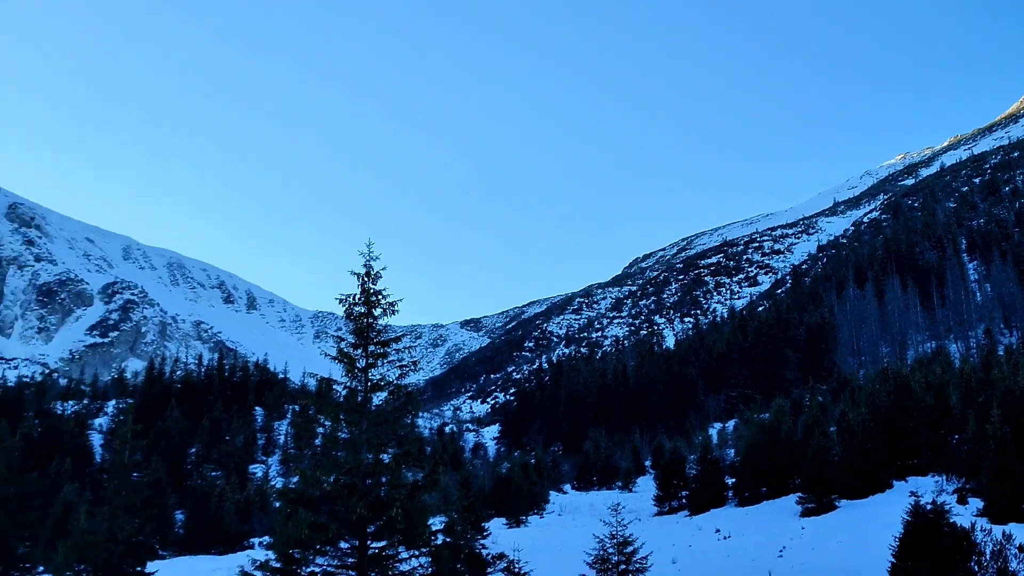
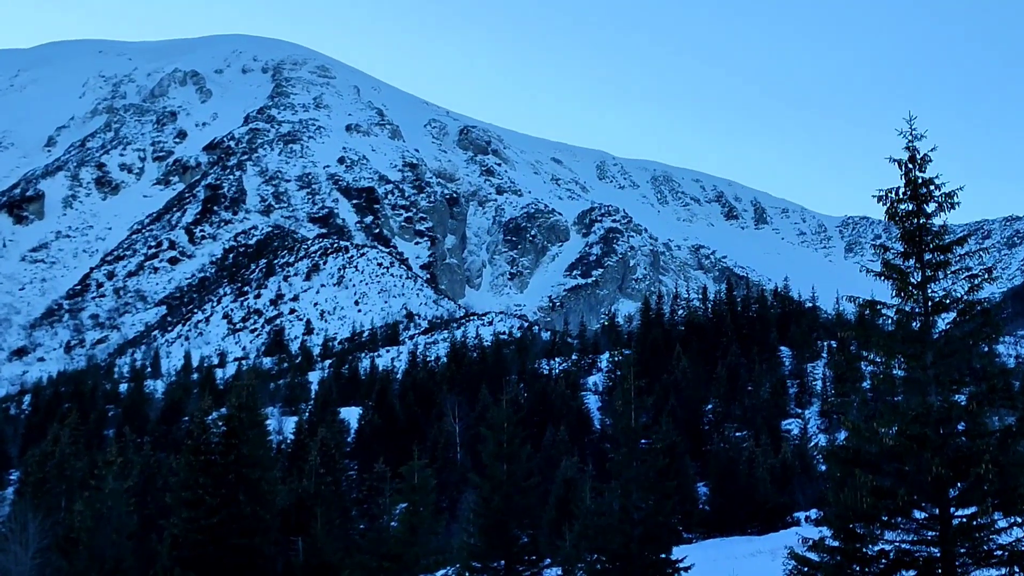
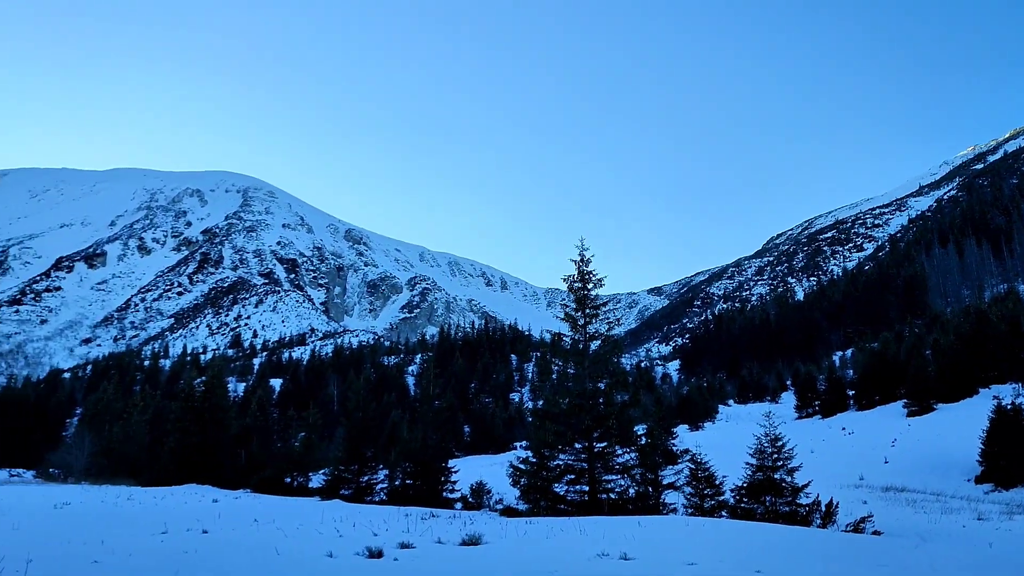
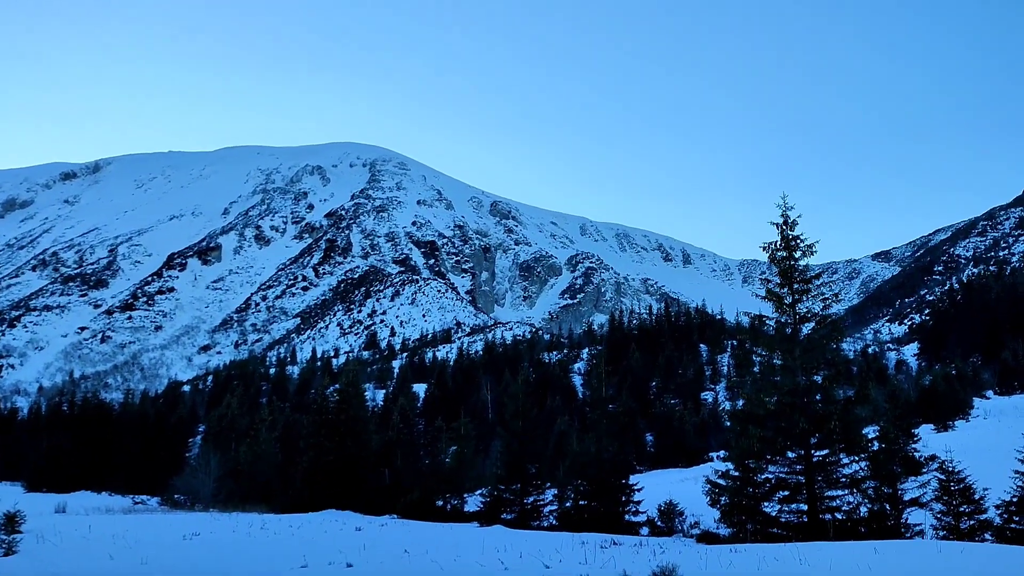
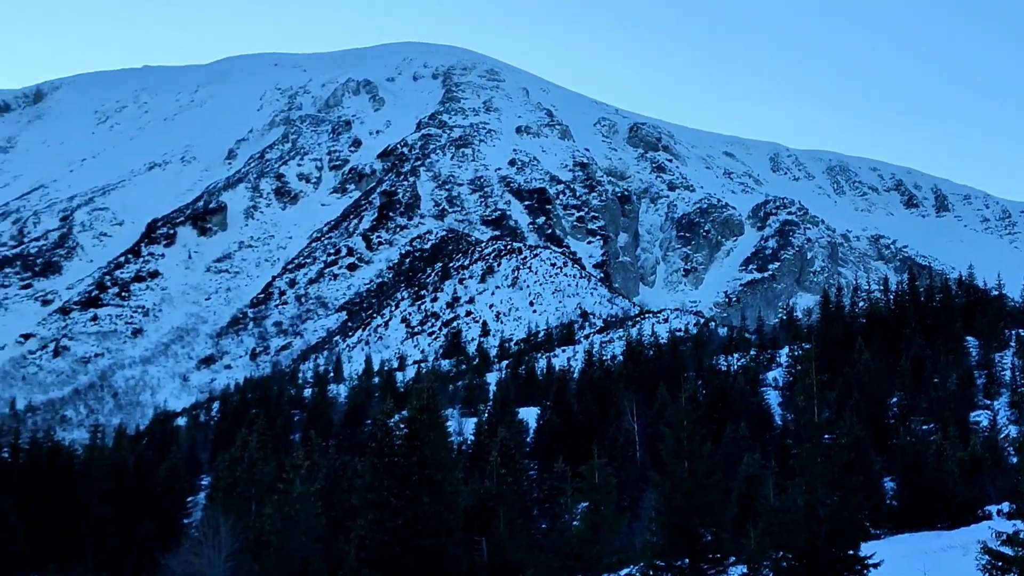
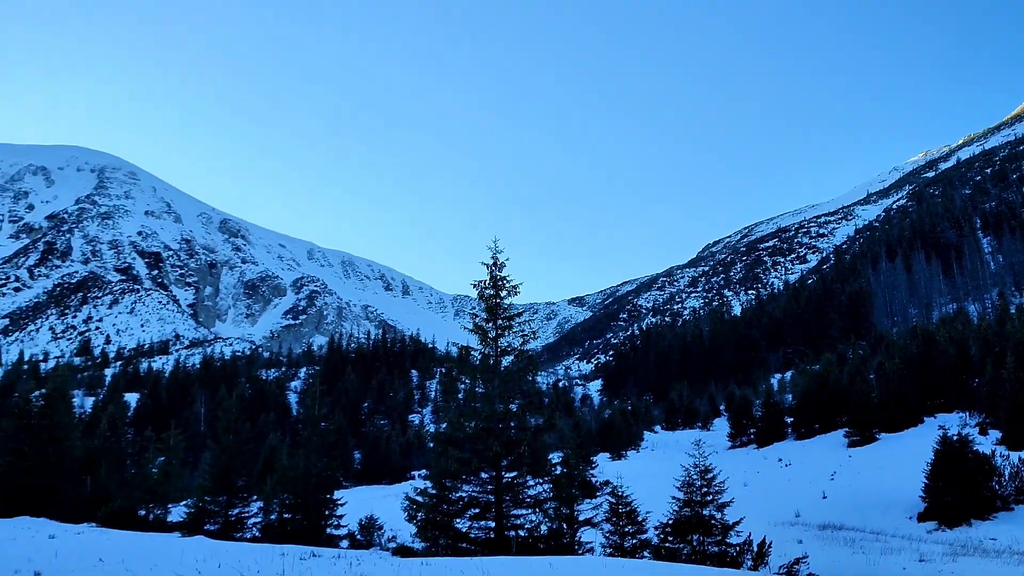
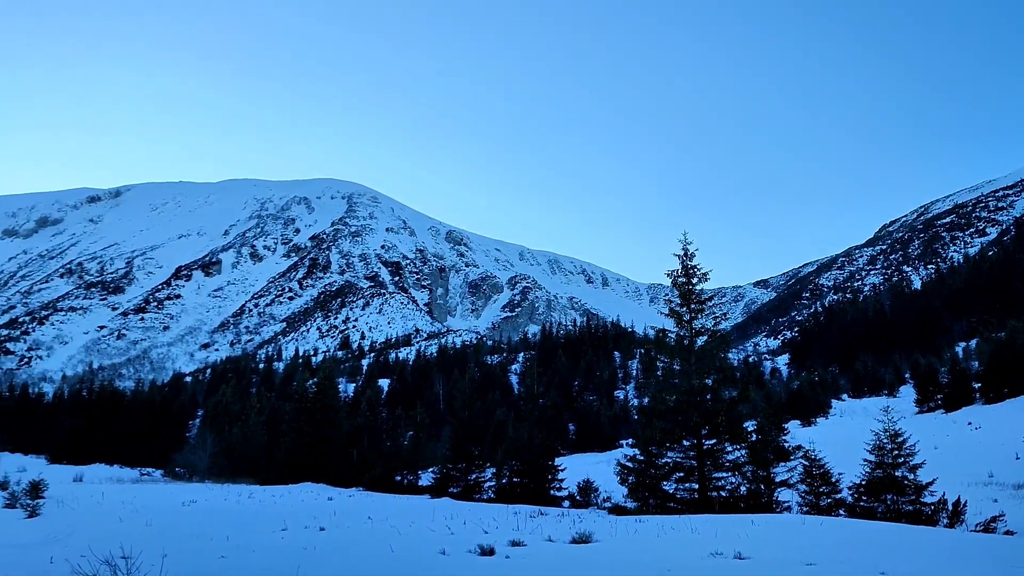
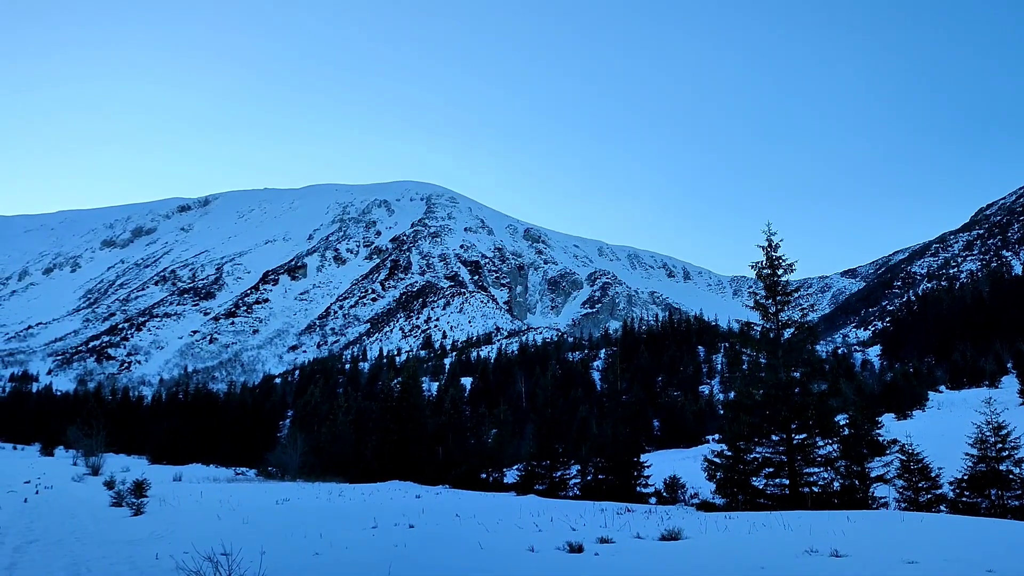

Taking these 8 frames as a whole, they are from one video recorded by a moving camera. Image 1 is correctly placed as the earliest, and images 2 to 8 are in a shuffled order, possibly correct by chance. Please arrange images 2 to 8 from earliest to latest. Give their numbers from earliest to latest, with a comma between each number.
6, 3, 7, 8, 4, 2, 5
